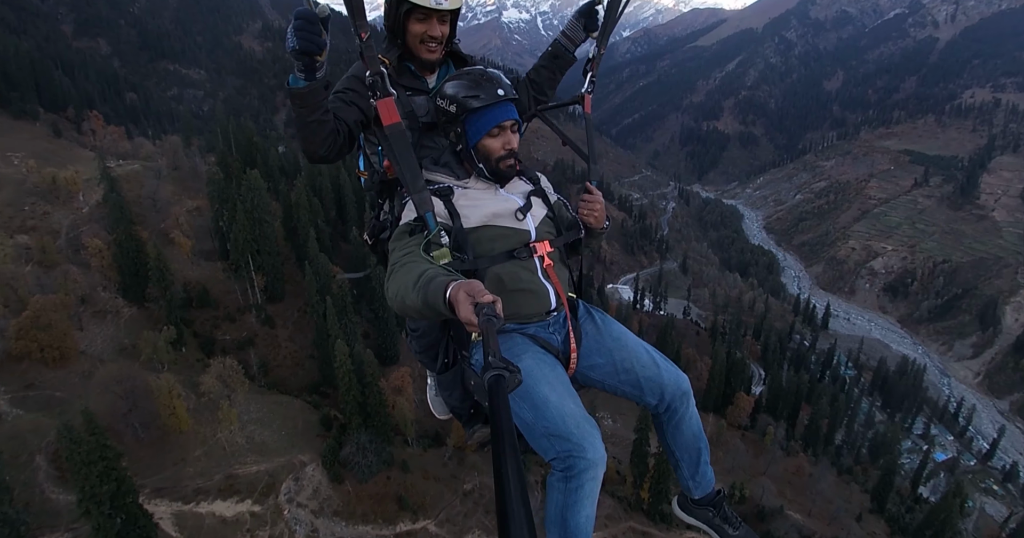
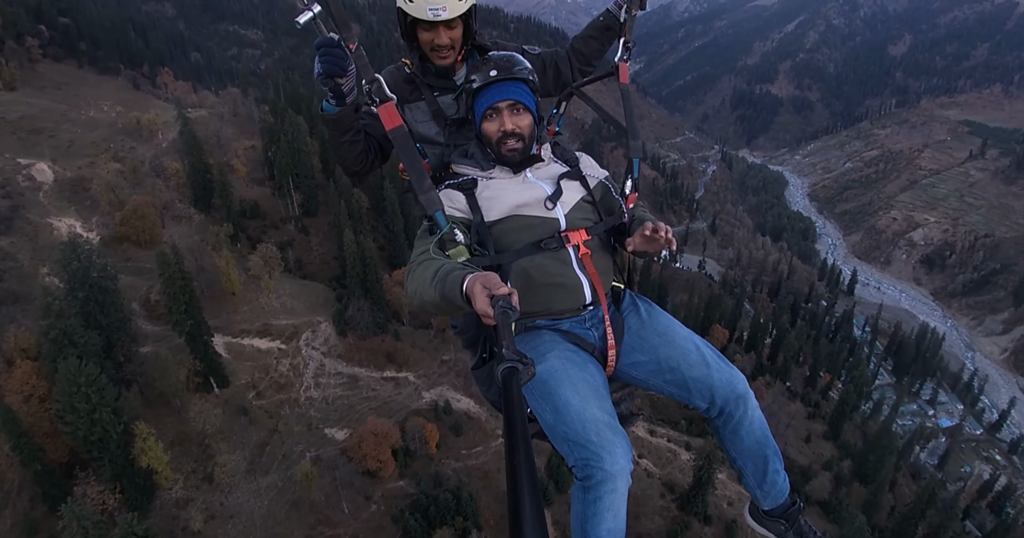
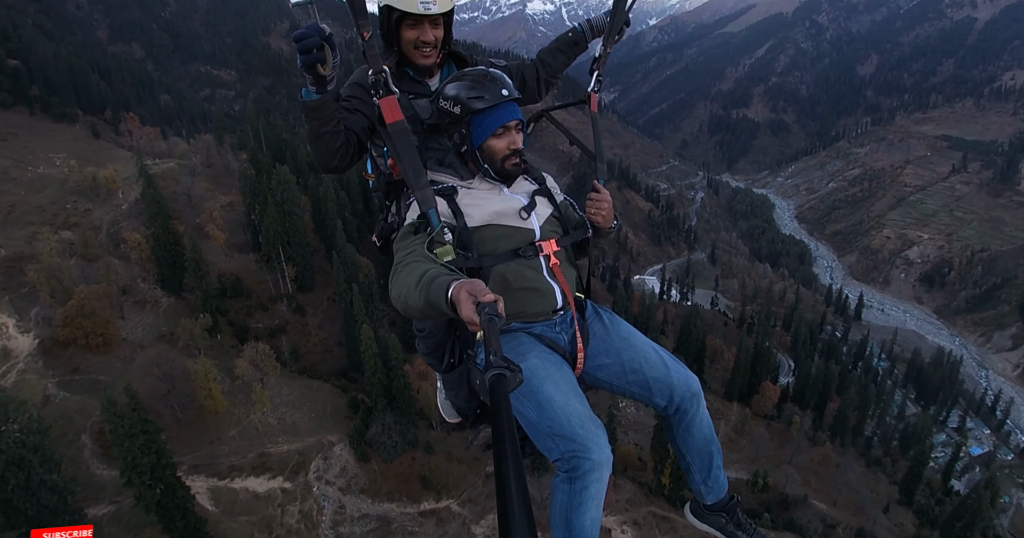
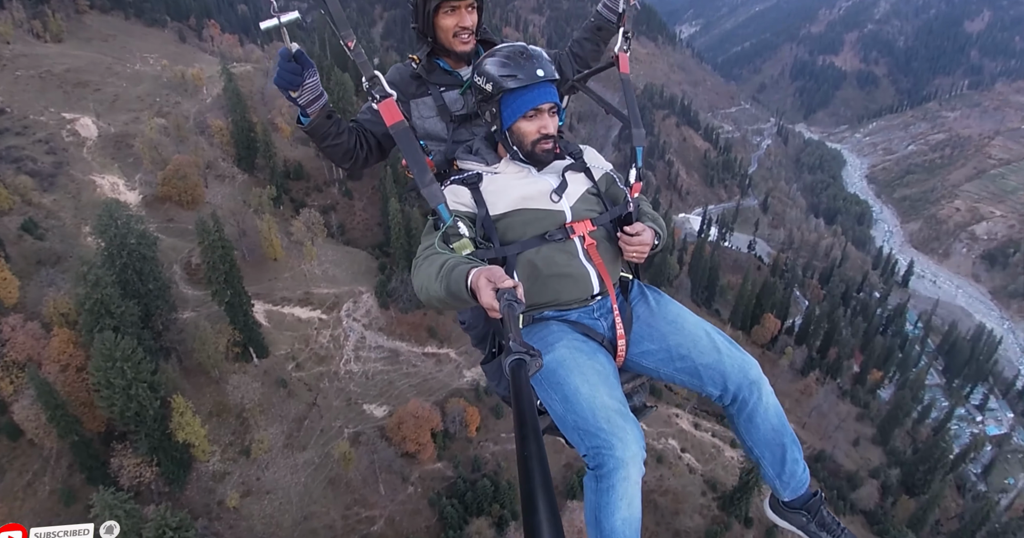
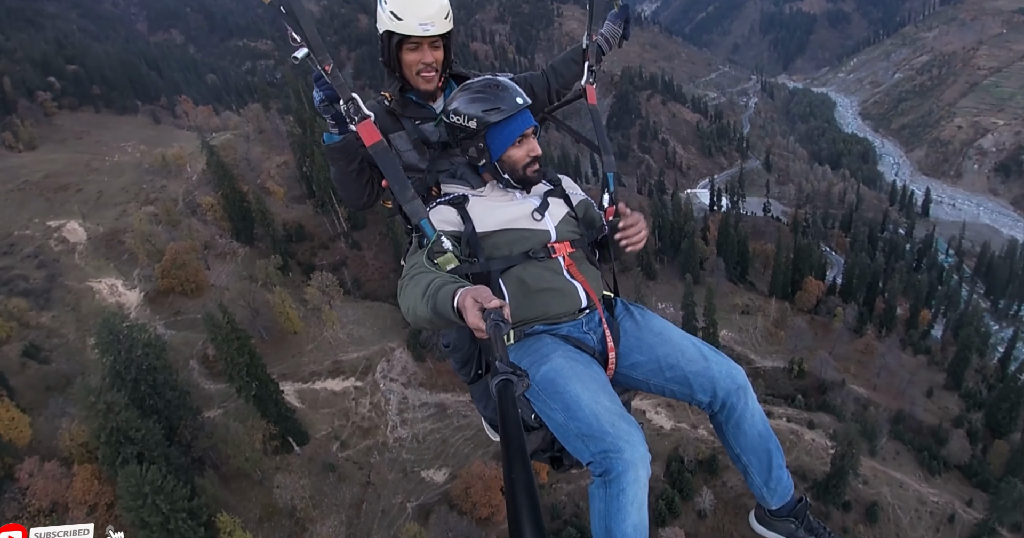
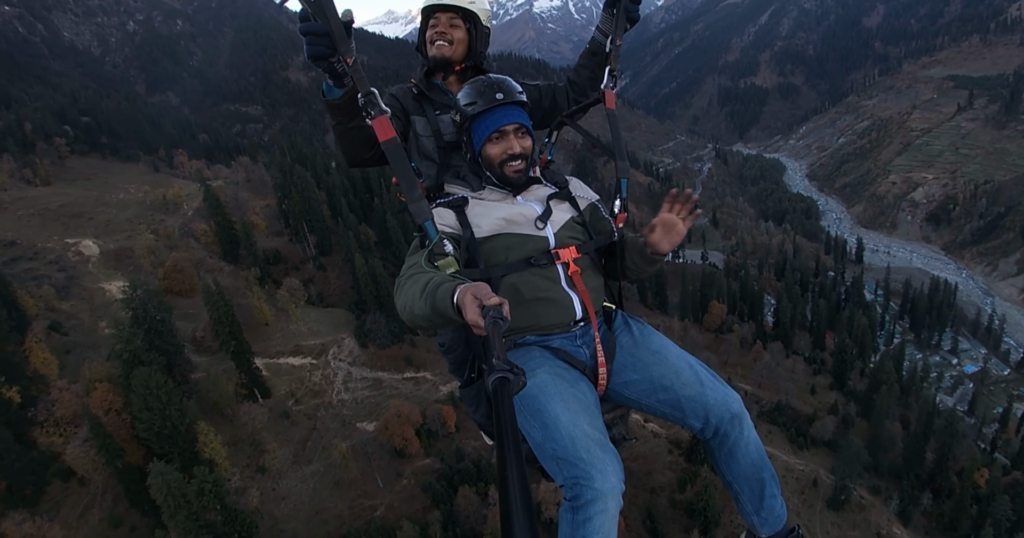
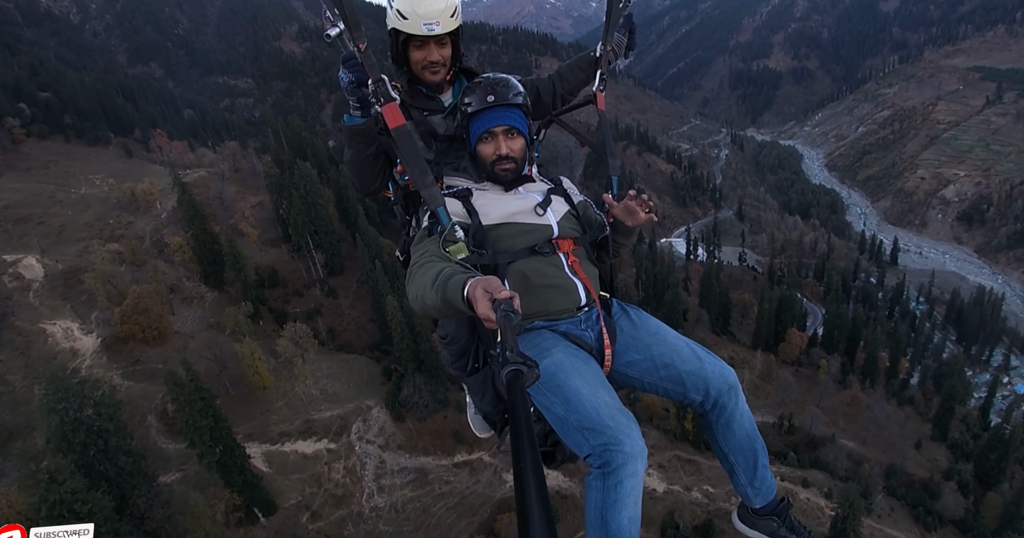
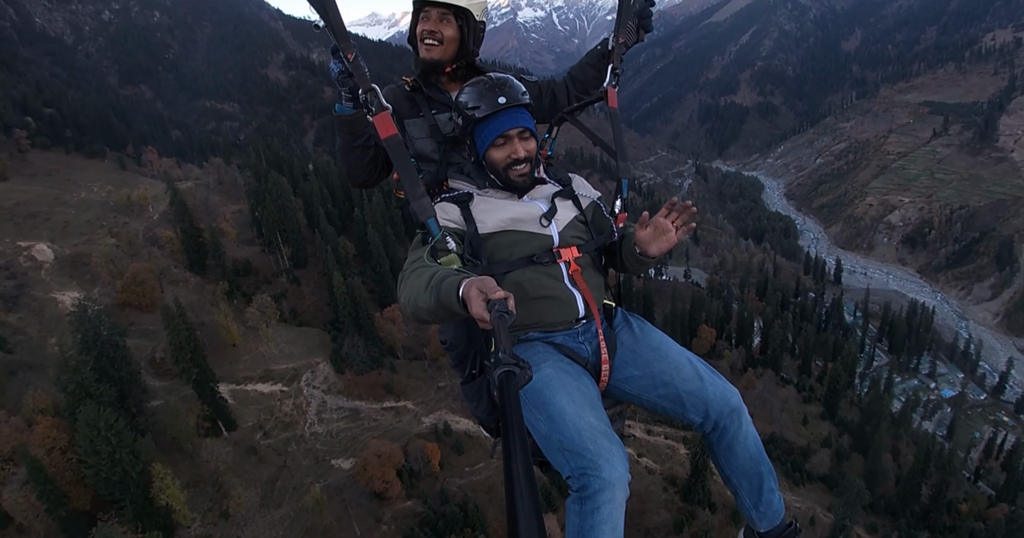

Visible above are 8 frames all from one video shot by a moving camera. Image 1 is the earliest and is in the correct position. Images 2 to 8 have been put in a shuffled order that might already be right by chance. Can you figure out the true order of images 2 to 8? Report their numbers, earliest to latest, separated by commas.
3, 7, 5, 4, 2, 8, 6
